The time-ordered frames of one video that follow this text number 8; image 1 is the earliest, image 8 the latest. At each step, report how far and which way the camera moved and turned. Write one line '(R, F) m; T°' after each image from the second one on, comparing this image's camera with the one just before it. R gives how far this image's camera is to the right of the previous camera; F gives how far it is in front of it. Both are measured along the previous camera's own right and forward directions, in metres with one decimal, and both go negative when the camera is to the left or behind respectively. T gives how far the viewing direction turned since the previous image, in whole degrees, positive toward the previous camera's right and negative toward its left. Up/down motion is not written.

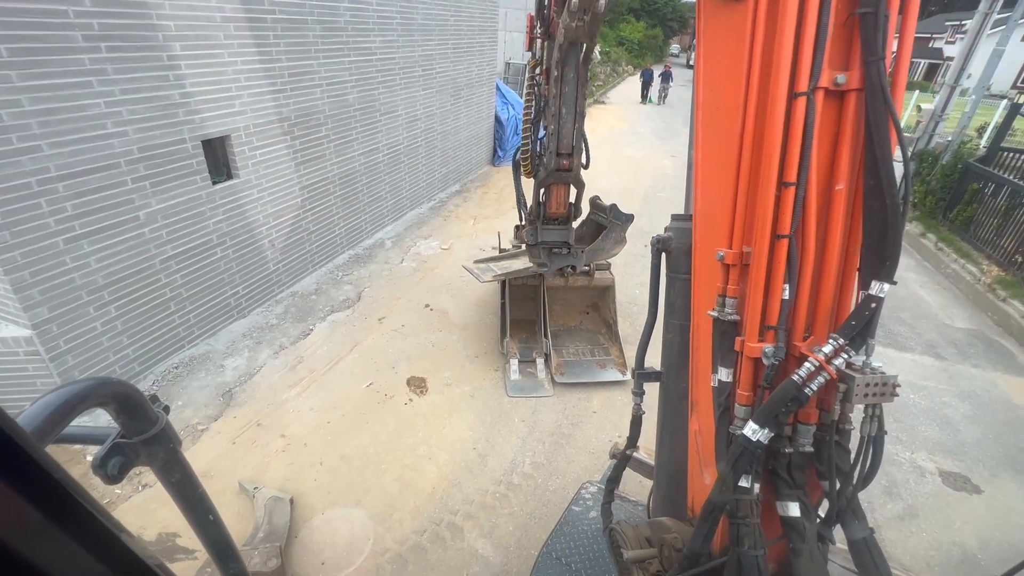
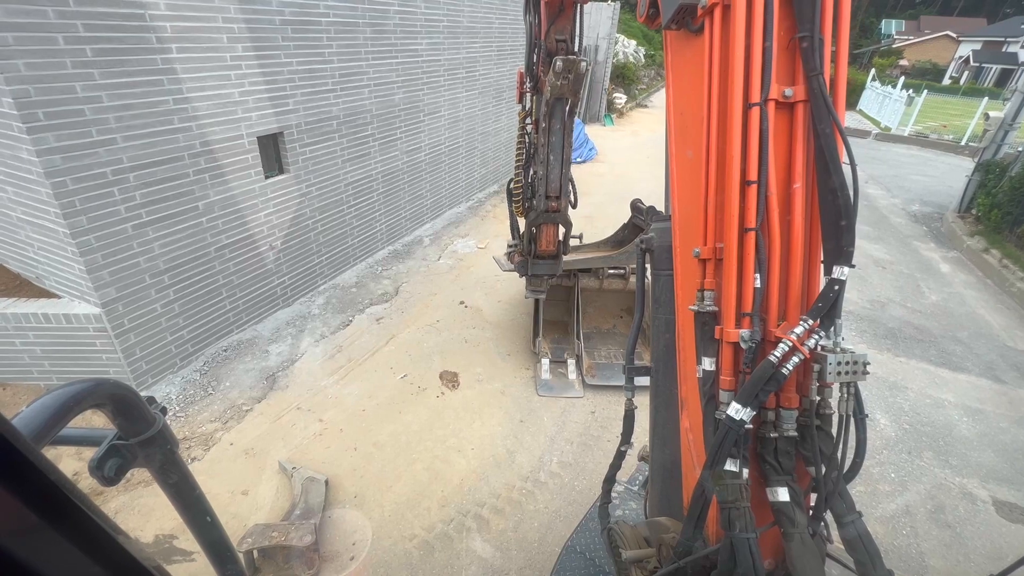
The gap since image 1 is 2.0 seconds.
(0.0, -0.1) m; -4°
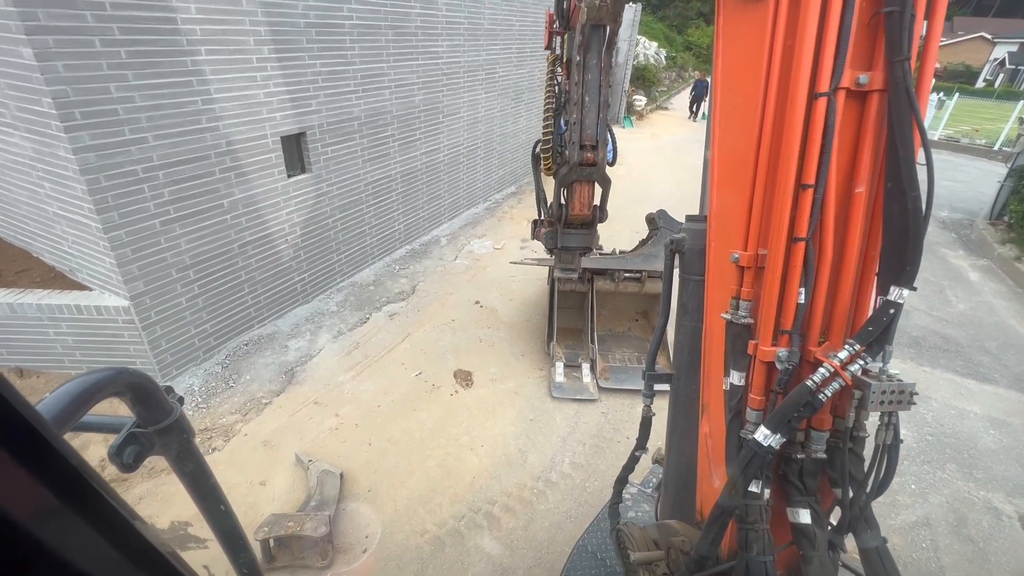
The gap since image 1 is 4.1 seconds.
(0.0, 0.0) m; -2°
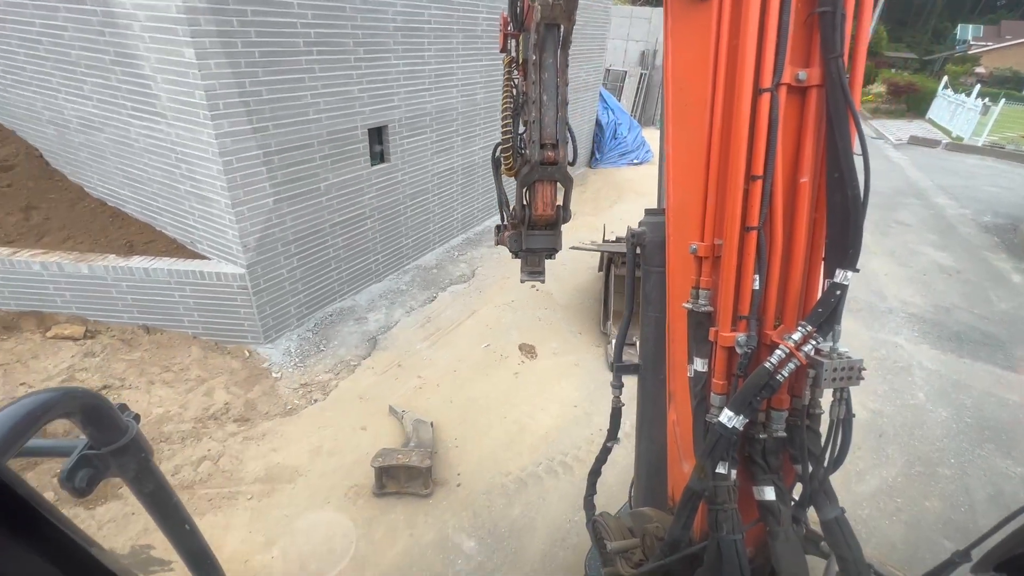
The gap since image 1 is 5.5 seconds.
(-0.3, -0.4) m; -3°
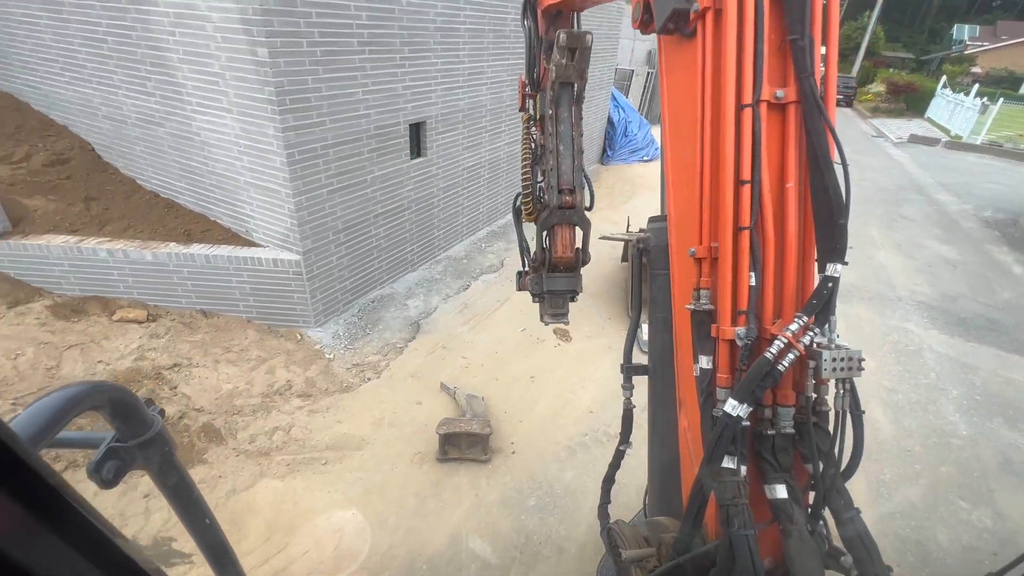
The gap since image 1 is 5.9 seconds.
(-0.4, -0.3) m; 0°
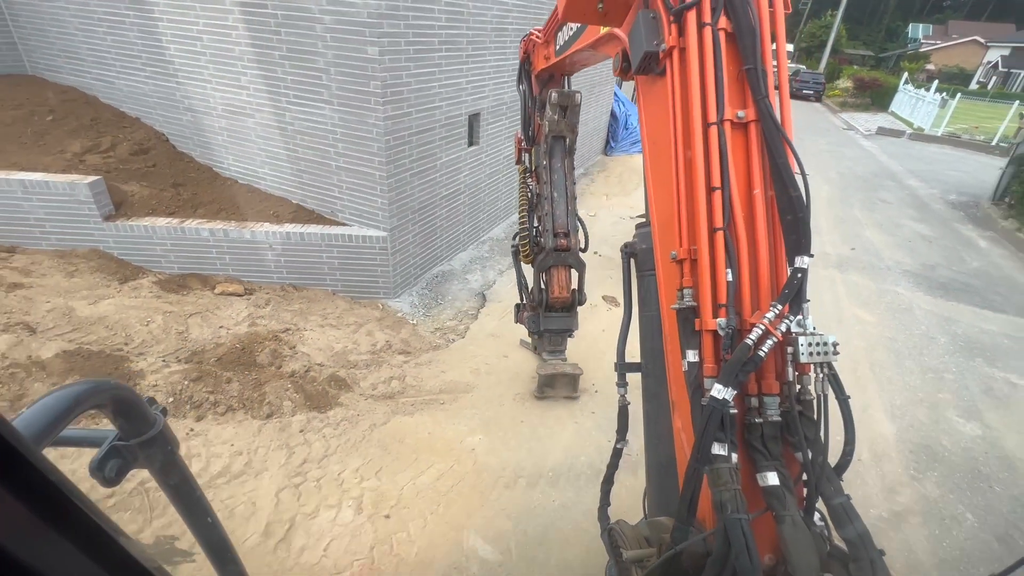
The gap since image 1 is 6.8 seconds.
(-0.9, -0.6) m; +3°
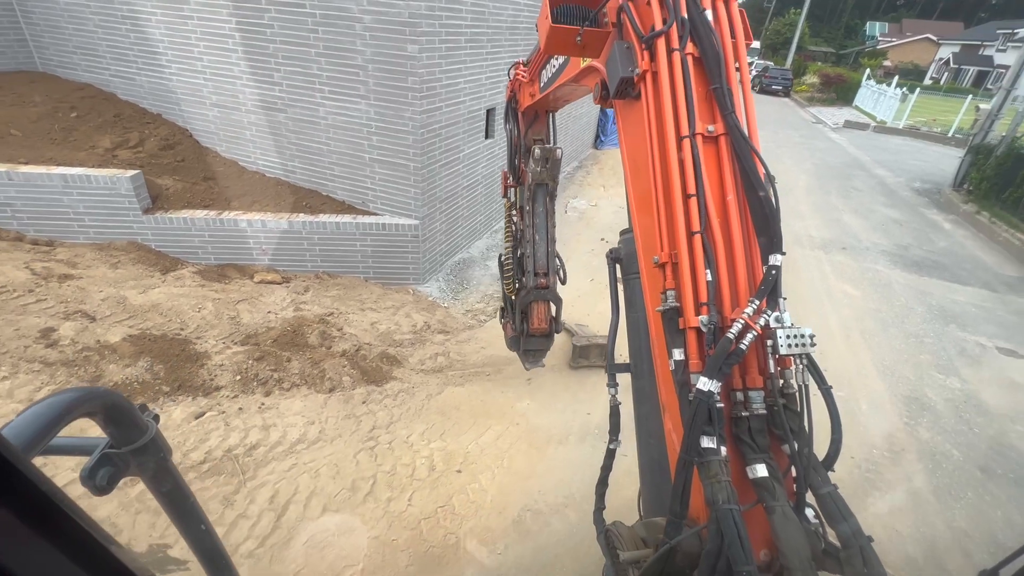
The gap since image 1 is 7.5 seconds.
(-0.5, -0.4) m; +3°
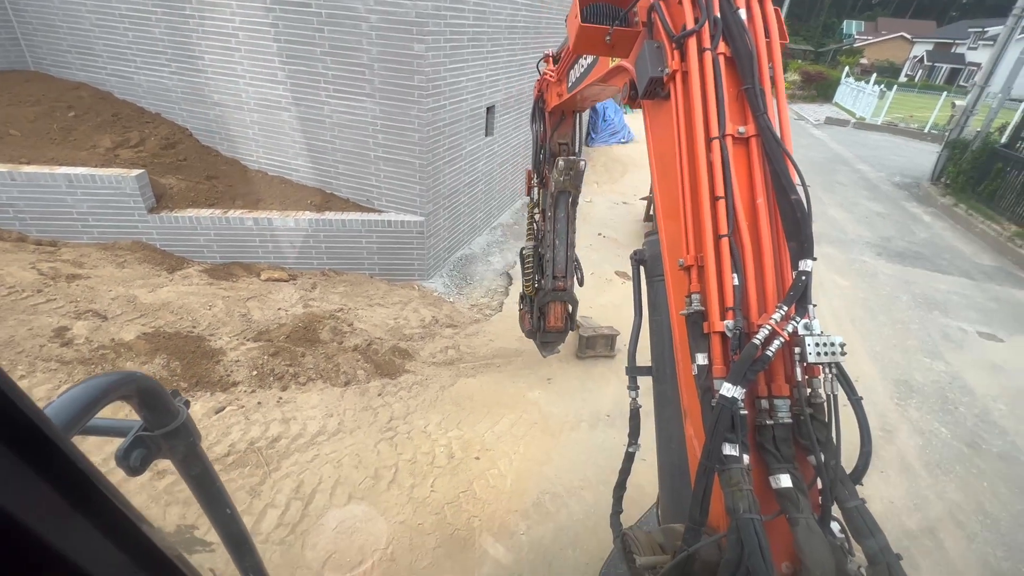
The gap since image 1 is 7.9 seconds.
(-0.2, -0.1) m; +2°
